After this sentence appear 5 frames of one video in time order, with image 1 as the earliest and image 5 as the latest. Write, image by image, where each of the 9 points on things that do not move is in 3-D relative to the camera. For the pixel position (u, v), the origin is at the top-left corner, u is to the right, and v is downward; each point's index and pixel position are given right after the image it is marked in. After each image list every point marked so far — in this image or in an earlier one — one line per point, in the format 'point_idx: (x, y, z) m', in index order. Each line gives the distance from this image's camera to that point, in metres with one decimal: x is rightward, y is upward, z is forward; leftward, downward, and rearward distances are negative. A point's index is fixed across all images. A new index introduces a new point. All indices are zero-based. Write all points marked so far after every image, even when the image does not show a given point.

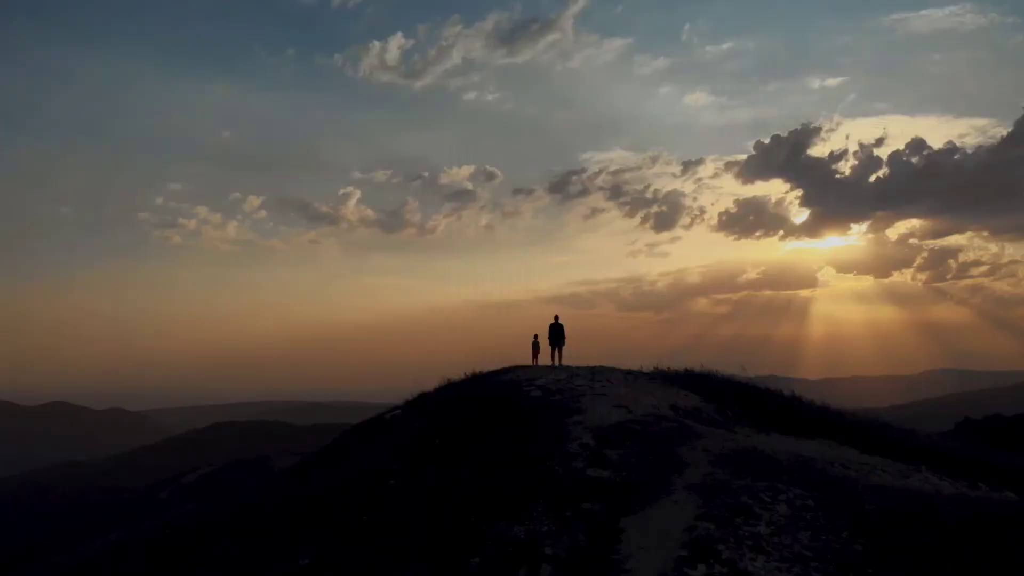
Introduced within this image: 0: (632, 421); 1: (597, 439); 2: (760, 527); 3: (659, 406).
0: (+2.2, -2.4, +17.1) m
1: (+1.4, -2.5, +15.8) m
2: (+3.1, -2.9, +11.7) m
3: (+2.9, -2.3, +18.7) m
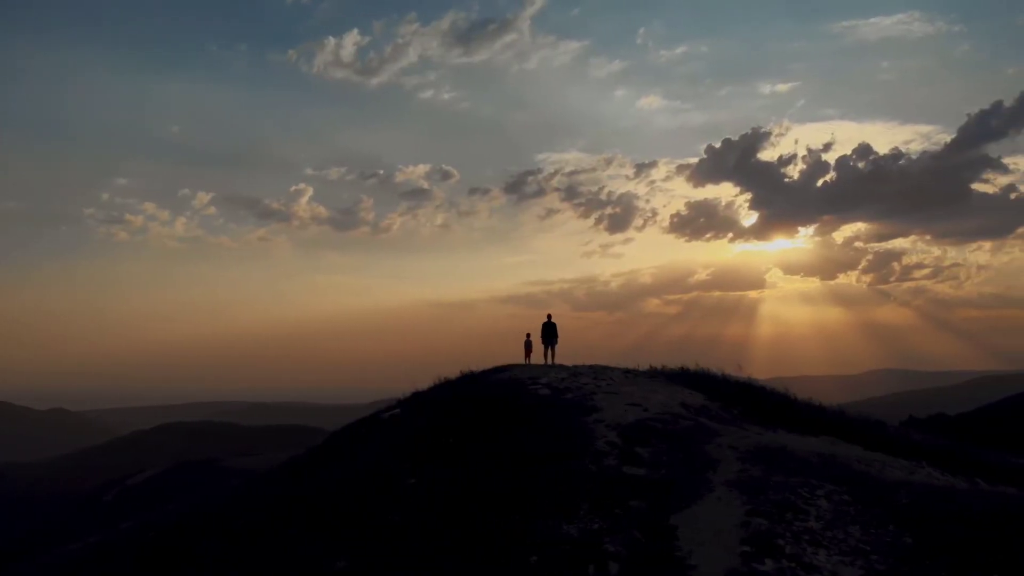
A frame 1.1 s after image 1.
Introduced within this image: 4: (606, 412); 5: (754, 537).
0: (+2.5, -2.4, +17.2) m
1: (+1.9, -2.5, +15.8) m
2: (+3.8, -2.9, +11.9) m
3: (+3.1, -2.3, +18.9) m
4: (+1.8, -2.4, +17.9) m
5: (+2.9, -2.9, +11.2) m
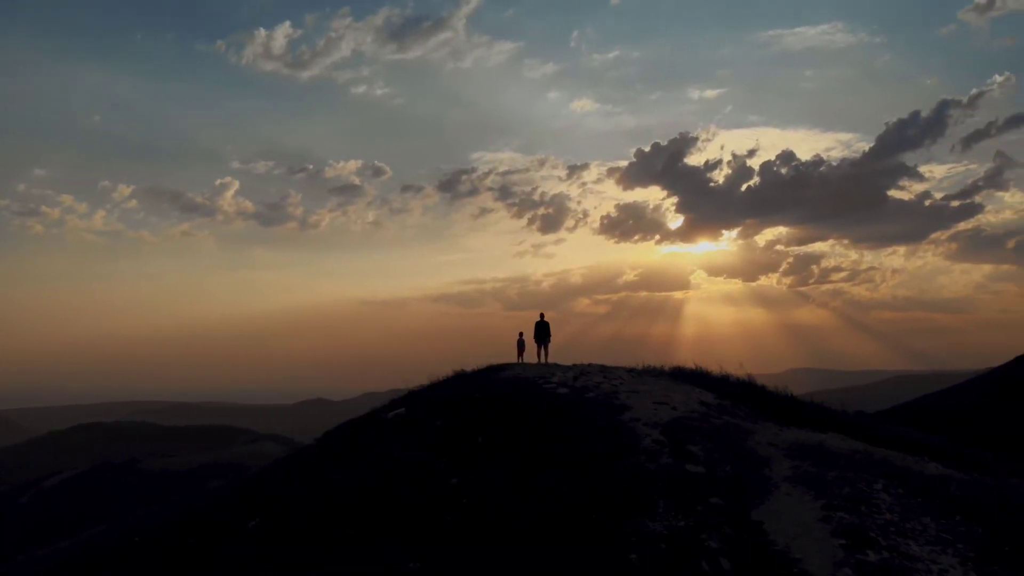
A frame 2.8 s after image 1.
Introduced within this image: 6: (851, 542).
0: (+3.2, -2.4, +17.6) m
1: (+2.7, -2.5, +16.2) m
2: (+4.9, -3.0, +12.5) m
3: (+3.7, -2.3, +19.3) m
4: (+2.4, -2.4, +18.2) m
5: (+4.1, -3.0, +11.7) m
6: (+4.0, -3.0, +11.3) m
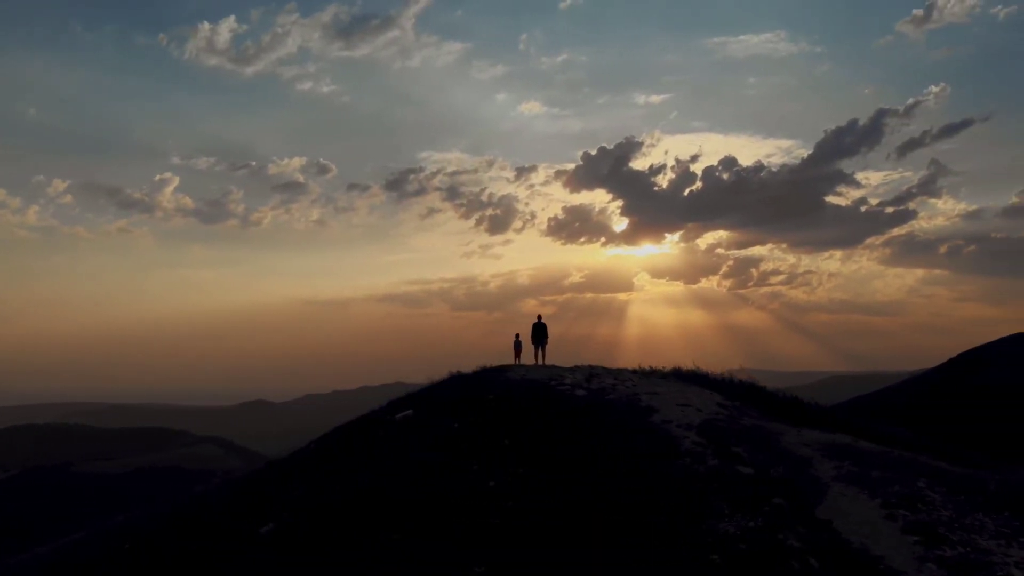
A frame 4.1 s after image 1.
0: (+3.8, -2.5, +18.0) m
1: (+3.4, -2.6, +16.5) m
2: (+5.9, -3.1, +13.0) m
3: (+4.1, -2.4, +19.7) m
4: (+3.0, -2.5, +18.5) m
5: (+5.1, -3.0, +12.1) m
6: (+5.1, -3.1, +11.8) m
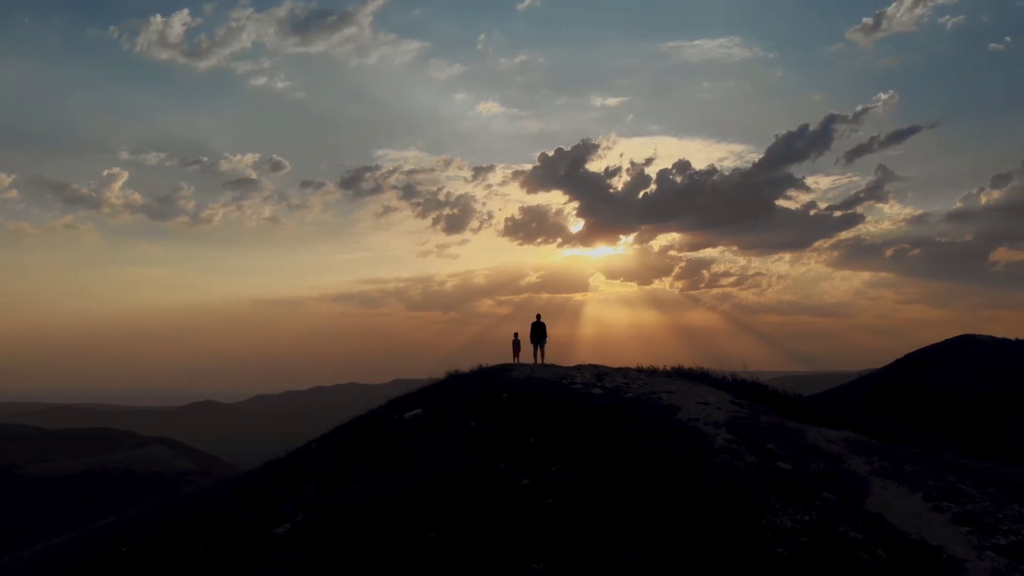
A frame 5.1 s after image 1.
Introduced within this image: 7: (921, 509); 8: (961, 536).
0: (+4.4, -2.5, +18.5) m
1: (+4.0, -2.6, +17.0) m
2: (+6.7, -3.1, +13.6) m
3: (+4.6, -2.4, +20.2) m
4: (+3.5, -2.5, +19.0) m
5: (+6.0, -3.1, +12.7) m
6: (+6.0, -3.1, +12.3) m
7: (+5.7, -3.1, +13.3) m
8: (+5.7, -3.2, +12.2) m
